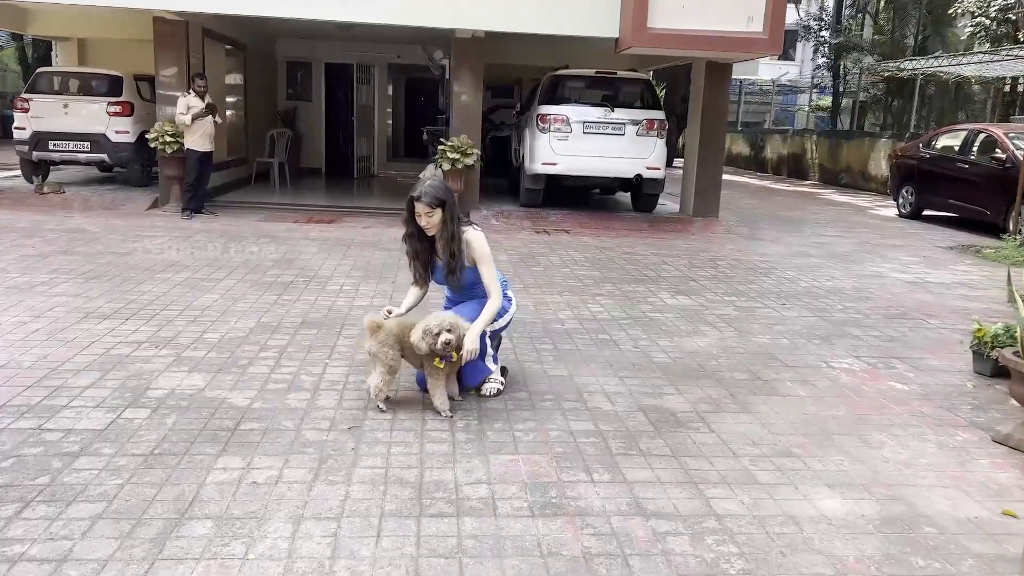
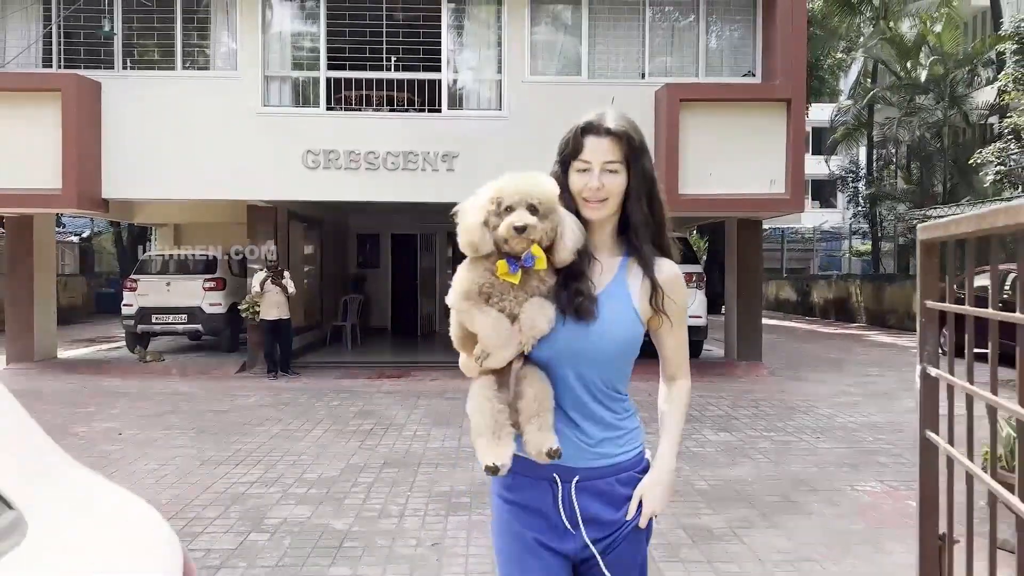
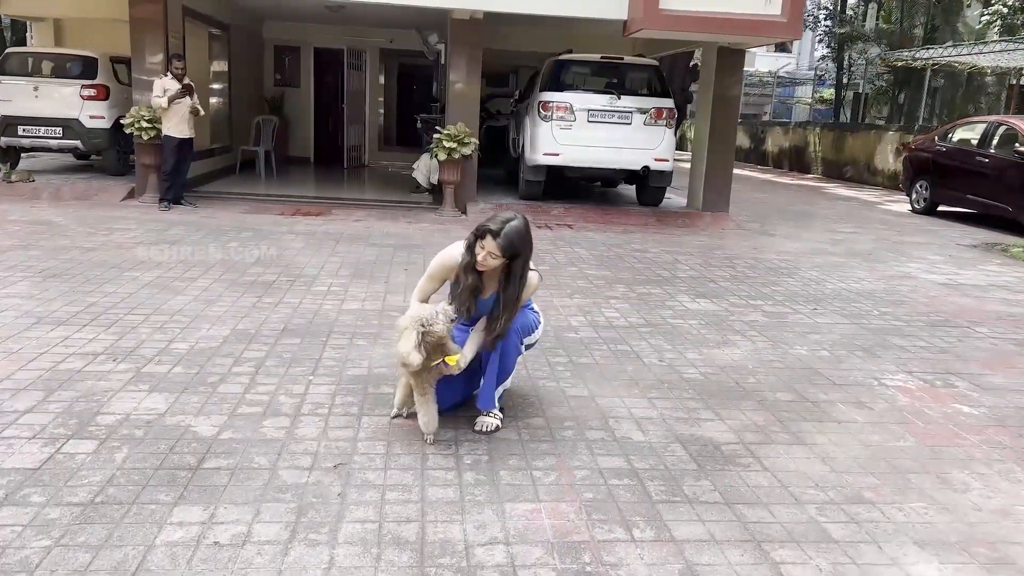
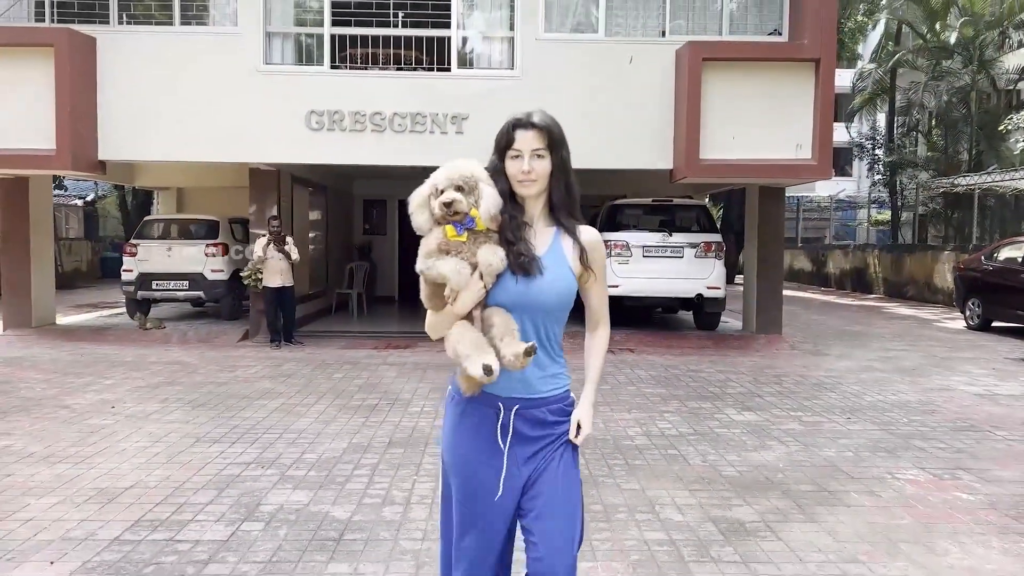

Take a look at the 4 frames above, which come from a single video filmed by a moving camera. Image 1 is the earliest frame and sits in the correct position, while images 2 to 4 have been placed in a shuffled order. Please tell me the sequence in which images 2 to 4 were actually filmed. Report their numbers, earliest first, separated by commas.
3, 4, 2
